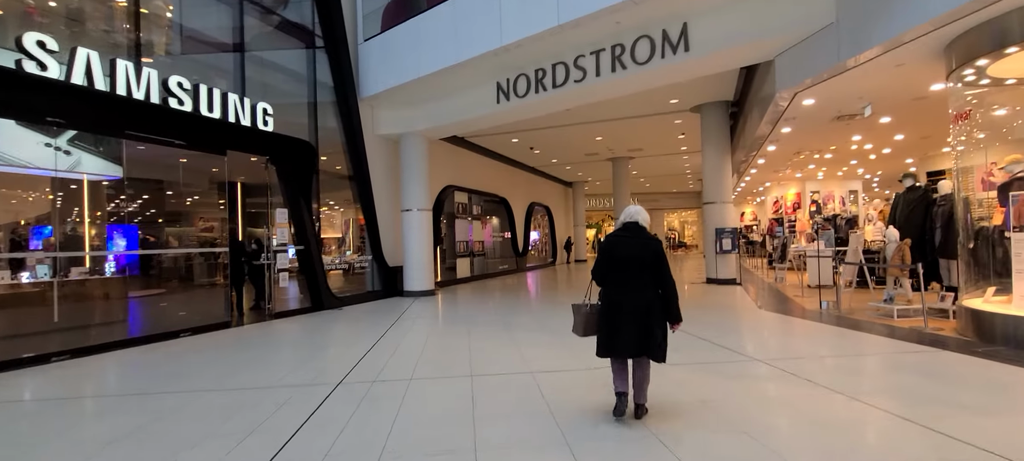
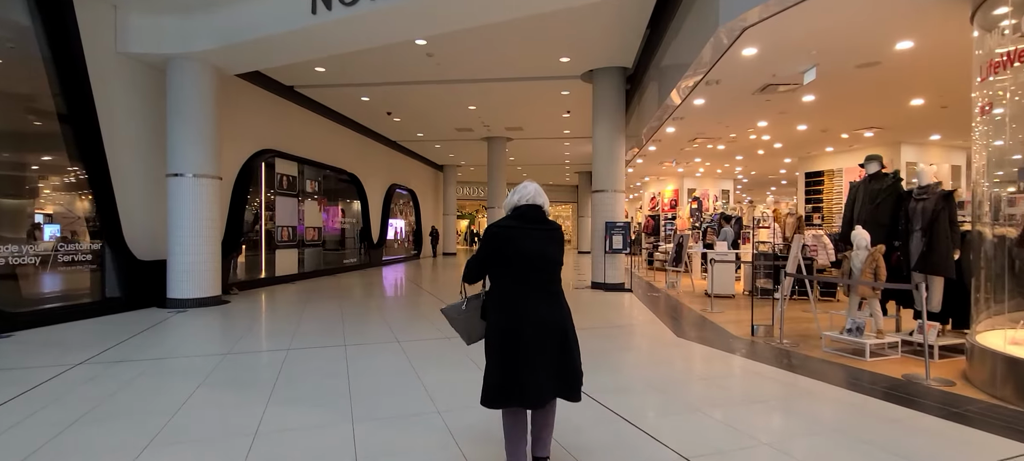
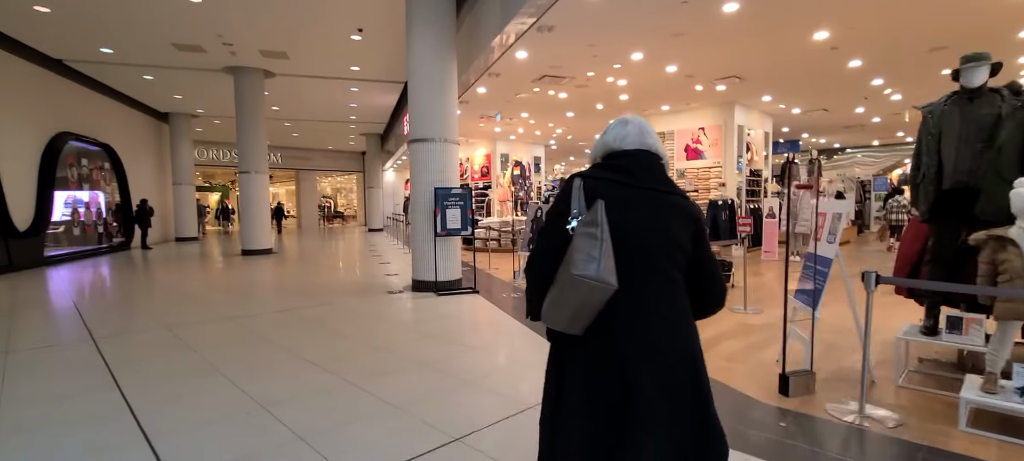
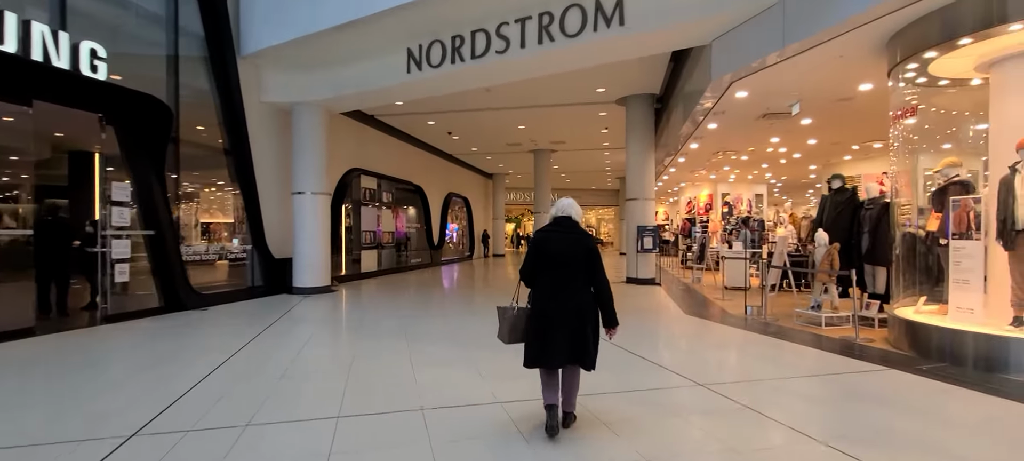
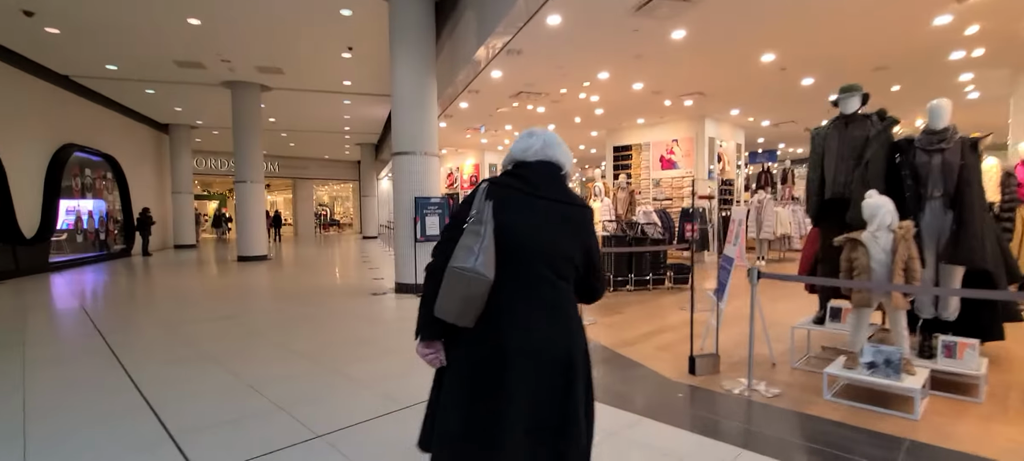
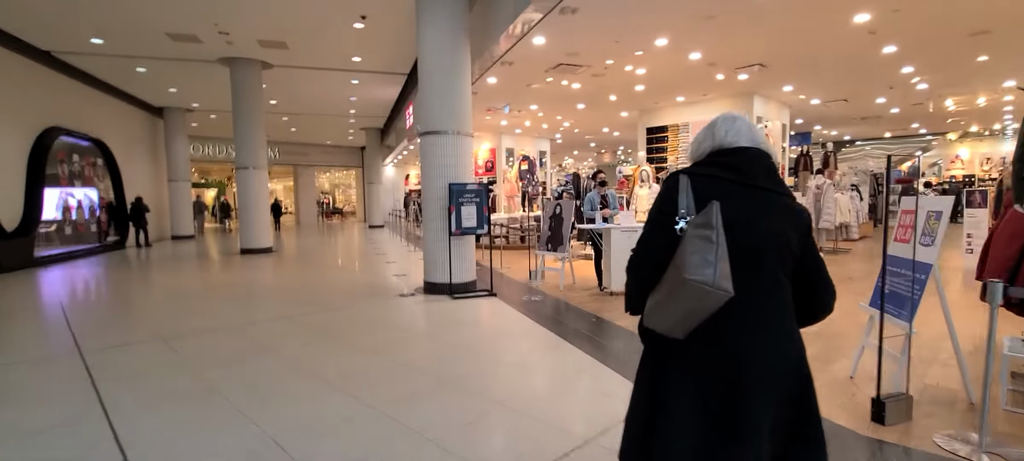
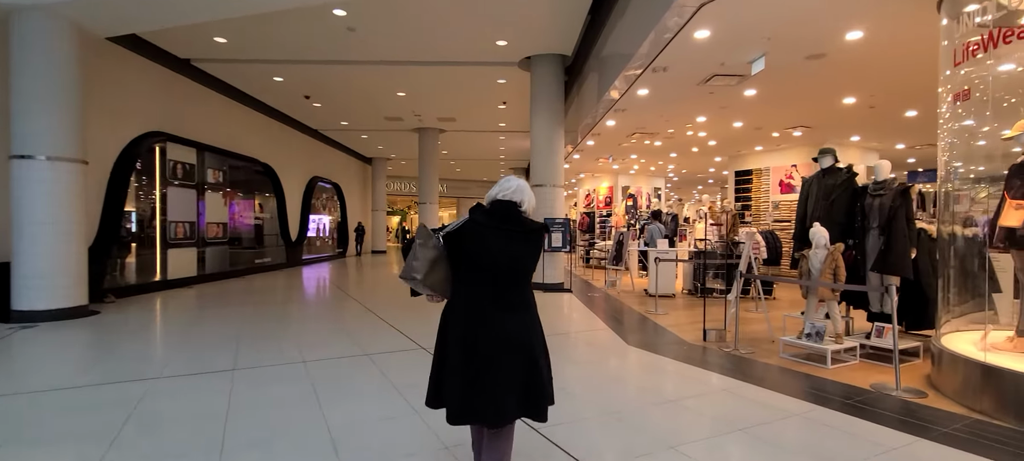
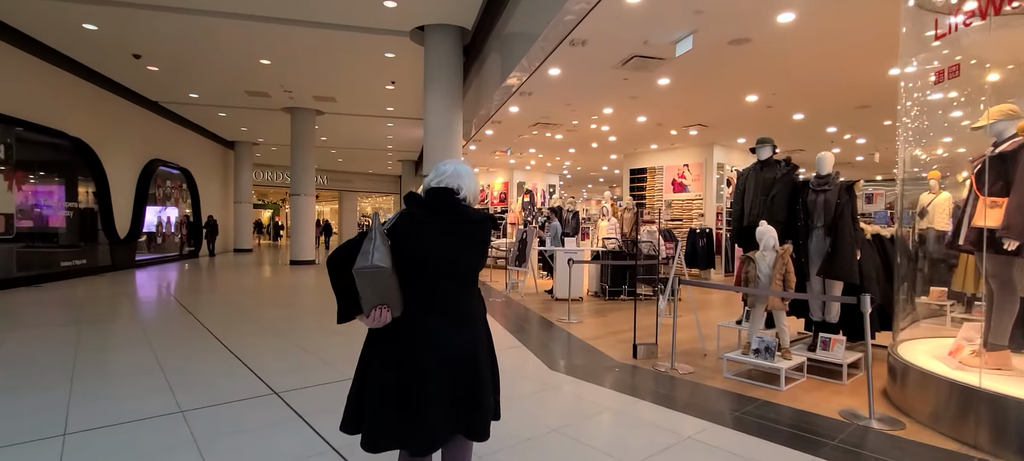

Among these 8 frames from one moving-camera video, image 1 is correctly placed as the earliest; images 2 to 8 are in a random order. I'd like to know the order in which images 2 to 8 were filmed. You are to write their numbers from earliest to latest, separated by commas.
4, 2, 7, 8, 5, 3, 6
